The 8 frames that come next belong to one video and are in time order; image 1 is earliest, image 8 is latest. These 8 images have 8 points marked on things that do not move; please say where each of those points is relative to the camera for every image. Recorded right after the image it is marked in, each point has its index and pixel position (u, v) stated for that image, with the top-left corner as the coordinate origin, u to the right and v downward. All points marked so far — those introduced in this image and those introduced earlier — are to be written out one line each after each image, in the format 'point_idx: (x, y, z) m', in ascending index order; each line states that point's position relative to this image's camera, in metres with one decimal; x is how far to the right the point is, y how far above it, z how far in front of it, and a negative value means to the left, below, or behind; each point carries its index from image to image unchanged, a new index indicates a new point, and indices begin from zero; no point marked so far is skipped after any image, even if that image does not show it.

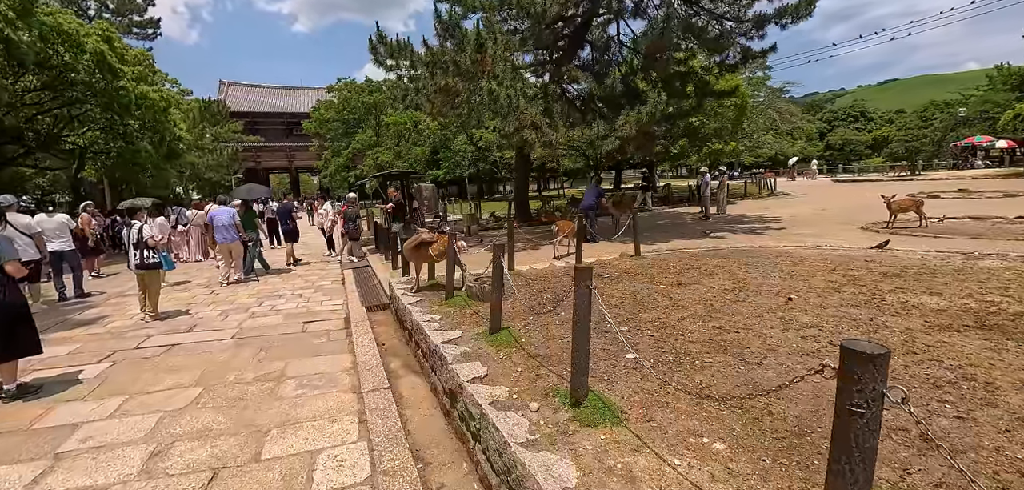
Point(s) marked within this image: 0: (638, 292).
0: (+1.8, -0.7, +6.3) m
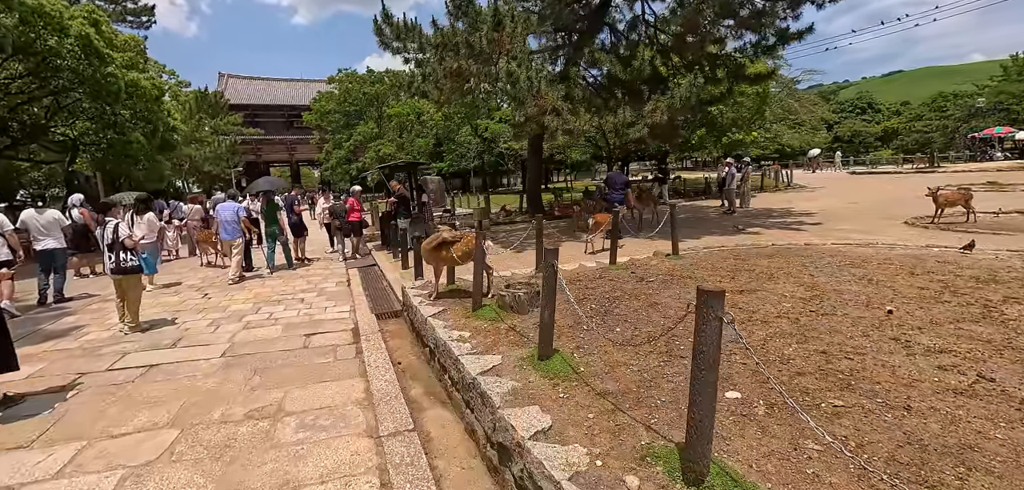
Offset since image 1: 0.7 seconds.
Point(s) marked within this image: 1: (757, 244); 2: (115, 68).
0: (+2.2, -0.7, +5.4) m
1: (+5.3, 0.0, +9.7) m
2: (-13.8, +6.1, +15.5) m
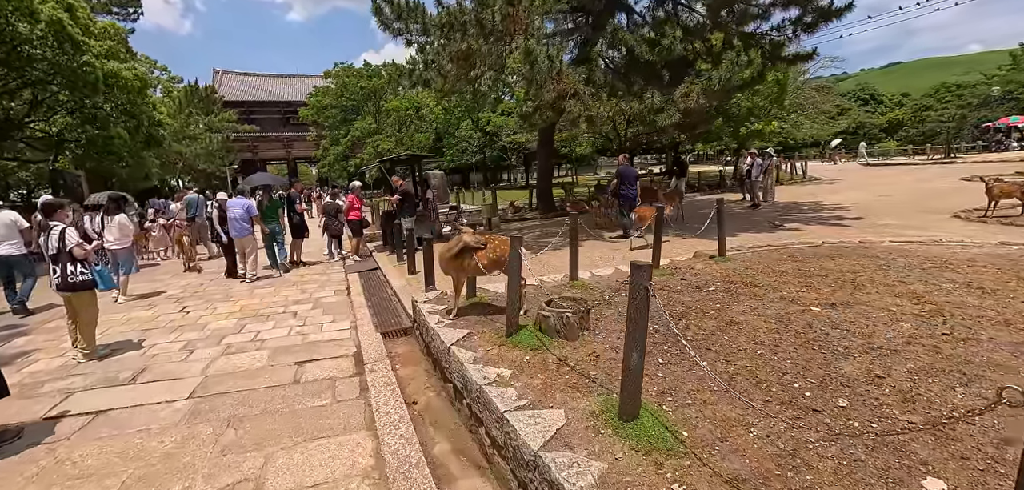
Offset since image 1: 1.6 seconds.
0: (+2.6, -0.7, +4.3) m
1: (+5.7, 0.0, +8.6) m
2: (-13.5, +6.0, +14.4) m
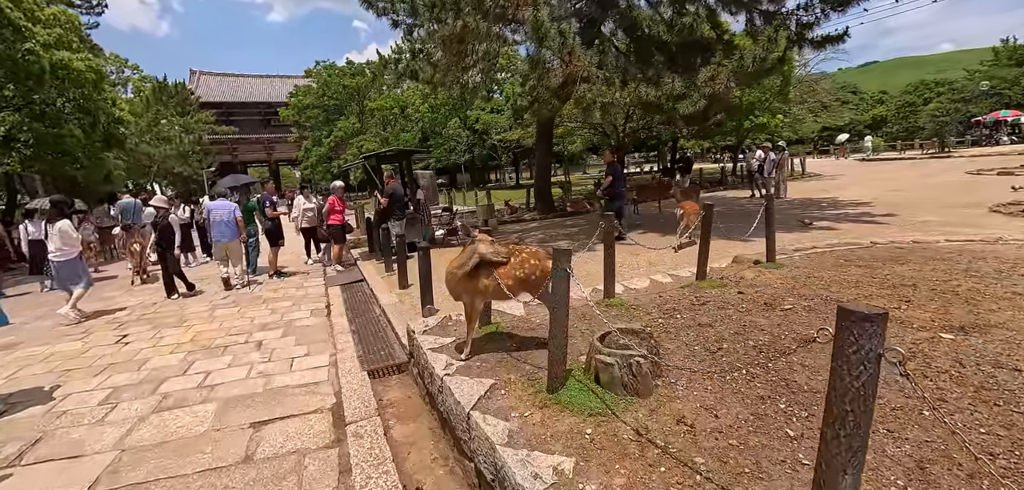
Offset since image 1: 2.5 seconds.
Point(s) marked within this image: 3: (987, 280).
0: (+2.9, -0.8, +3.2) m
1: (+5.8, 0.0, +7.6) m
2: (-13.6, +5.7, +12.8) m
3: (+5.3, -0.4, +5.0) m
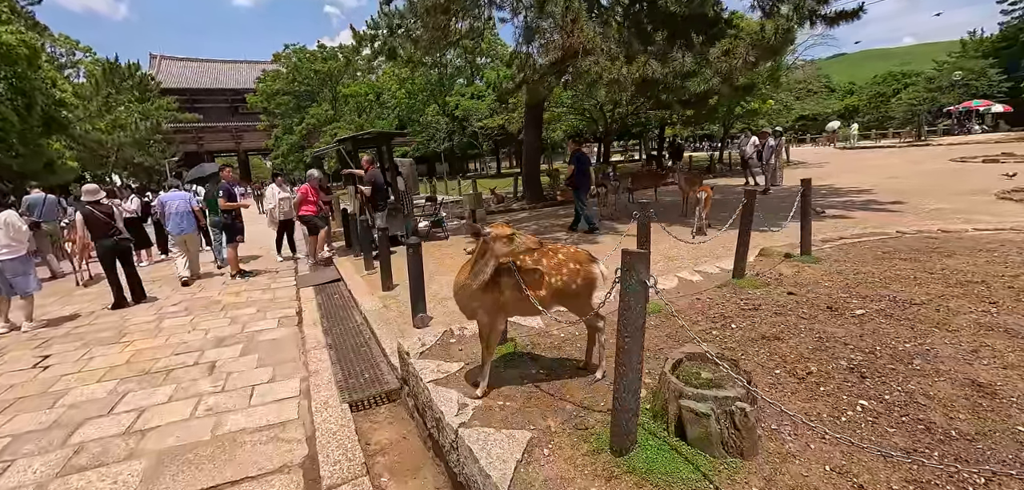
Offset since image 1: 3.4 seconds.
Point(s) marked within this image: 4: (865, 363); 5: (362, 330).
0: (+3.1, -0.7, +2.5) m
1: (+5.8, +0.2, +7.0) m
2: (-13.9, +5.8, +11.2) m
3: (+5.4, -0.3, +4.4) m
4: (+2.2, -0.7, +2.8) m
5: (-1.6, -0.9, +4.7) m
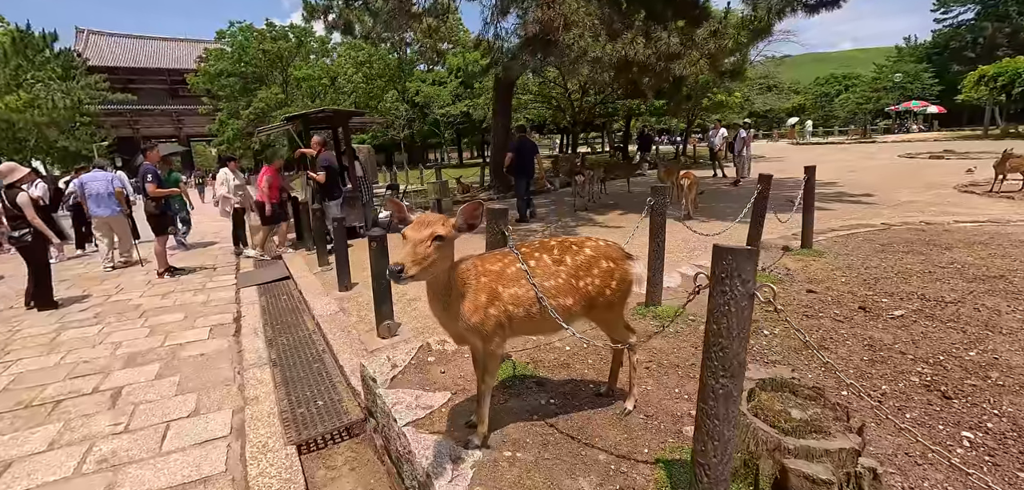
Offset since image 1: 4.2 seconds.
0: (+3.1, -0.7, +2.1) m
1: (+5.4, +0.3, +6.8) m
2: (-14.6, +5.9, +9.1) m
3: (+5.3, -0.2, +4.2) m
4: (+2.2, -0.7, +2.3) m
5: (-1.7, -0.8, +3.9) m
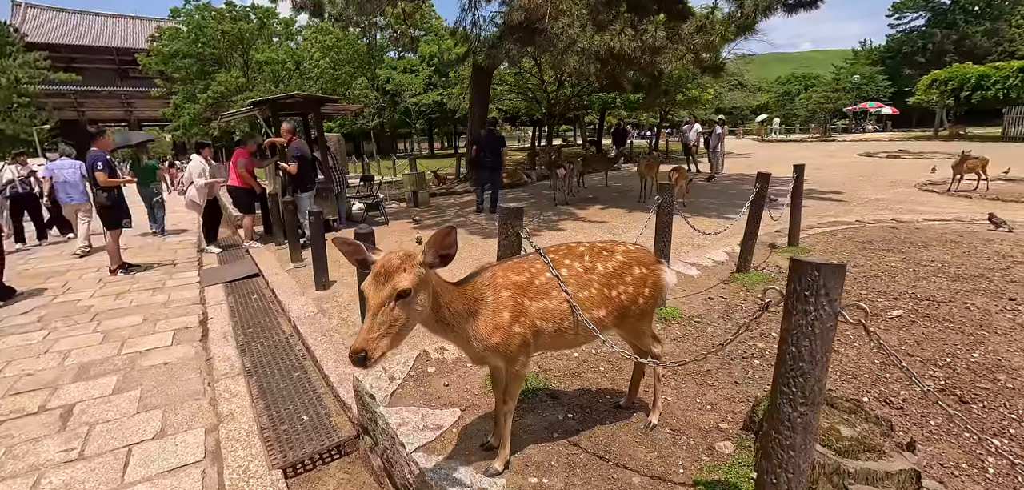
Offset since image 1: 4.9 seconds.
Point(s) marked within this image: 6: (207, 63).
0: (+3.2, -0.7, +2.2) m
1: (+5.2, +0.3, +7.0) m
2: (-14.9, +6.1, +7.9) m
3: (+5.2, -0.2, +4.4) m
4: (+2.3, -0.7, +2.3) m
5: (-1.8, -0.8, +3.6) m
6: (-16.0, +9.8, +23.4) m
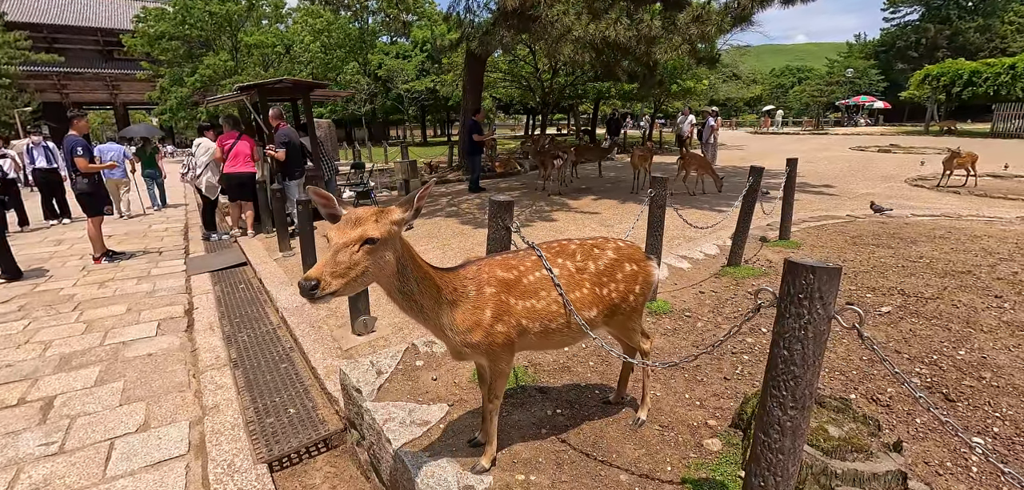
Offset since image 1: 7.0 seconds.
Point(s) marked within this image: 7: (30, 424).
0: (+3.2, -0.7, +2.2) m
1: (+5.0, +0.4, +7.0) m
2: (-15.0, +6.4, +7.4) m
3: (+5.1, -0.2, +4.5) m
4: (+2.2, -0.7, +2.3) m
5: (-1.9, -0.7, +3.6) m
6: (-16.3, +10.5, +22.8) m
7: (-2.8, -1.0, +2.6) m
